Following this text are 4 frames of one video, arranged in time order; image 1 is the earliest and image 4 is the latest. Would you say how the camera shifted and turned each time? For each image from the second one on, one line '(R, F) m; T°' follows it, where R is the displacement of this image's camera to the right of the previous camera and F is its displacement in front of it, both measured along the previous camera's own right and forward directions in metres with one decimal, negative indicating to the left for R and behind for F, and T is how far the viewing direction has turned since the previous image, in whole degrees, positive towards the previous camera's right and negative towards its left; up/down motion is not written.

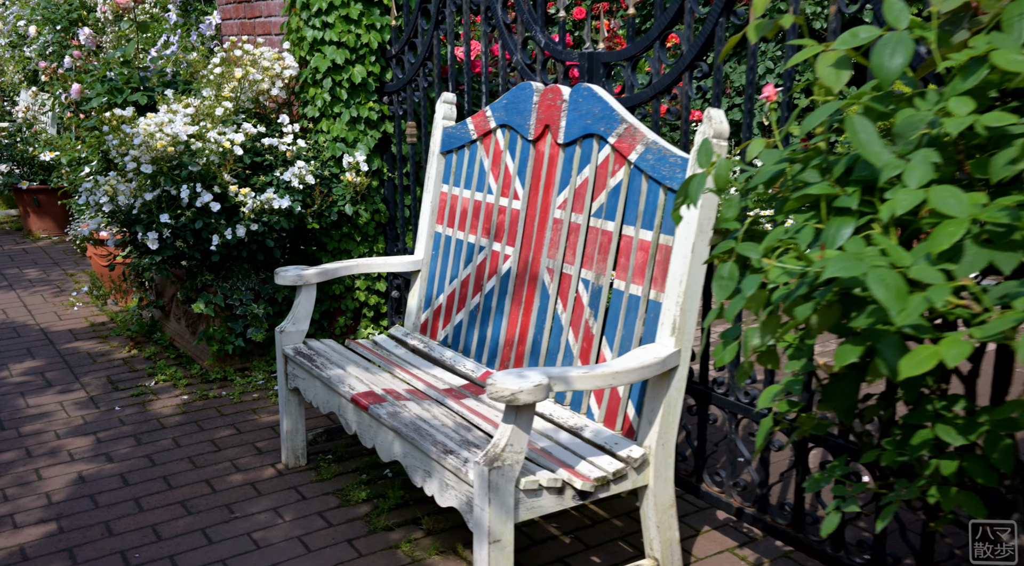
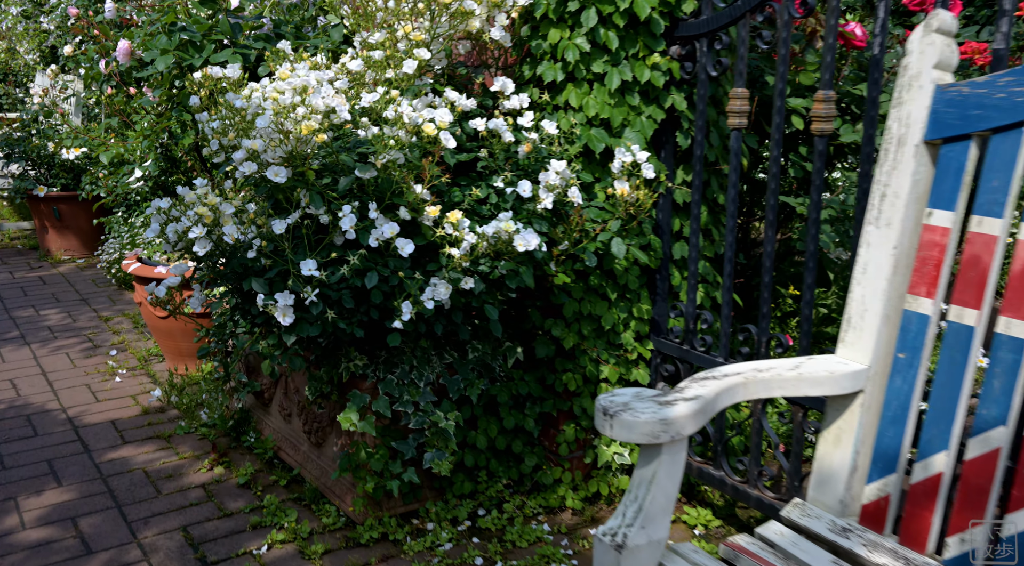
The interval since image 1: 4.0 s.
(-1.2, +2.3) m; -1°
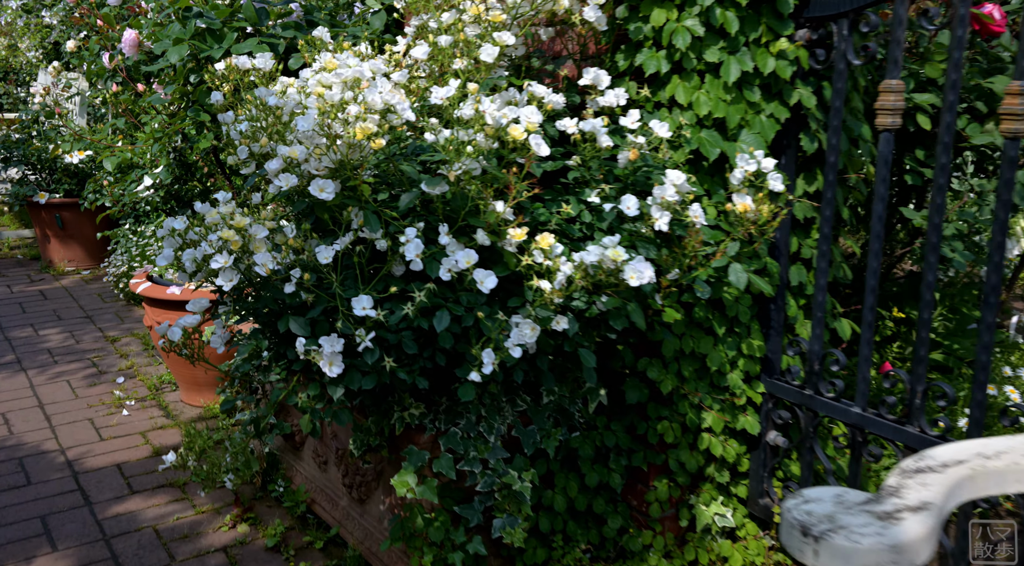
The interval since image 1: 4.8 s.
(-0.2, +0.5) m; 0°
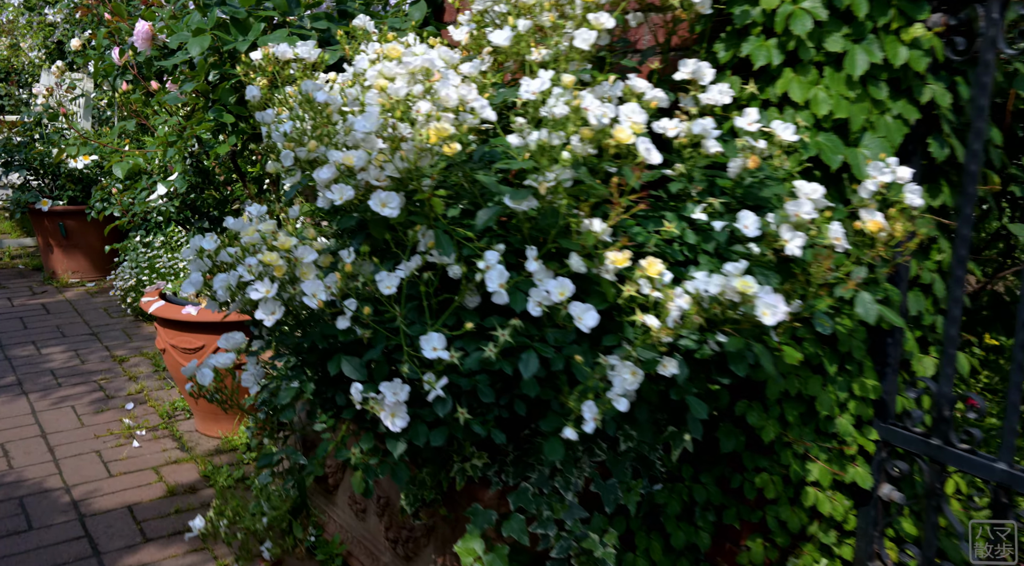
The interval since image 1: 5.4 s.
(-0.2, +0.4) m; 0°
